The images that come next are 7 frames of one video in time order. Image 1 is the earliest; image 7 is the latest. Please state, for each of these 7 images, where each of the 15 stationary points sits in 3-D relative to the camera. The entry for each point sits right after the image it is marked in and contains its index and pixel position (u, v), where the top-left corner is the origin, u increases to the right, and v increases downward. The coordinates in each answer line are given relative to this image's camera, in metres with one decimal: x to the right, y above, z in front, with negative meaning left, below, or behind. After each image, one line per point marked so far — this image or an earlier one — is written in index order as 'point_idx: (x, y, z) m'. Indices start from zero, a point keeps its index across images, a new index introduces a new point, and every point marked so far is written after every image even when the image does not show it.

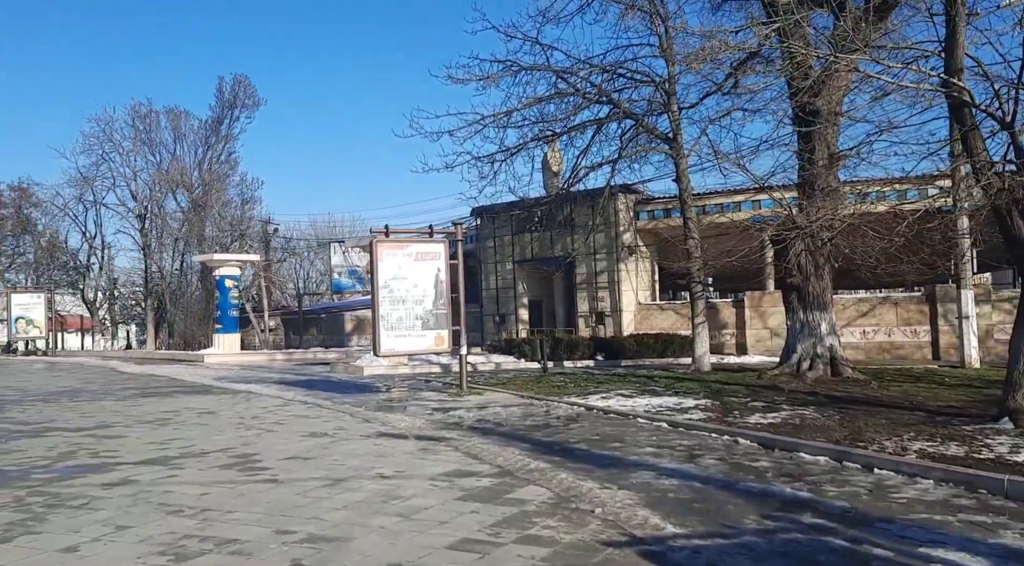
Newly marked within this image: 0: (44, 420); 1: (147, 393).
0: (-6.5, -1.9, +12.7) m
1: (-6.9, -2.1, +17.5) m
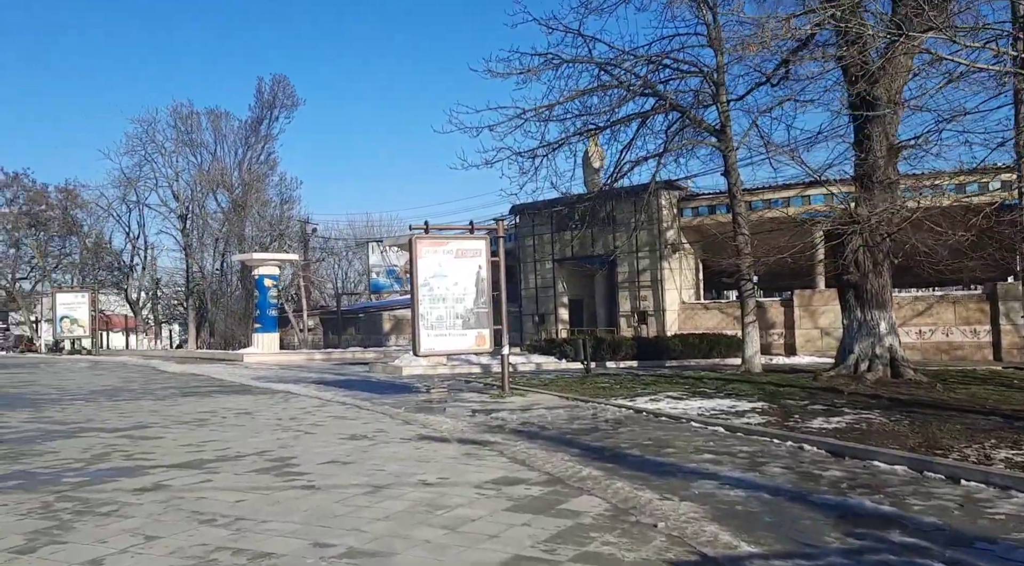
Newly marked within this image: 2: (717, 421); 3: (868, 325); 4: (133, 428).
0: (-5.9, -1.9, +12.5) m
1: (-6.1, -2.1, +17.3) m
2: (+2.4, -1.6, +10.5) m
3: (+6.2, -0.7, +15.8) m
4: (-4.8, -1.8, +11.5) m
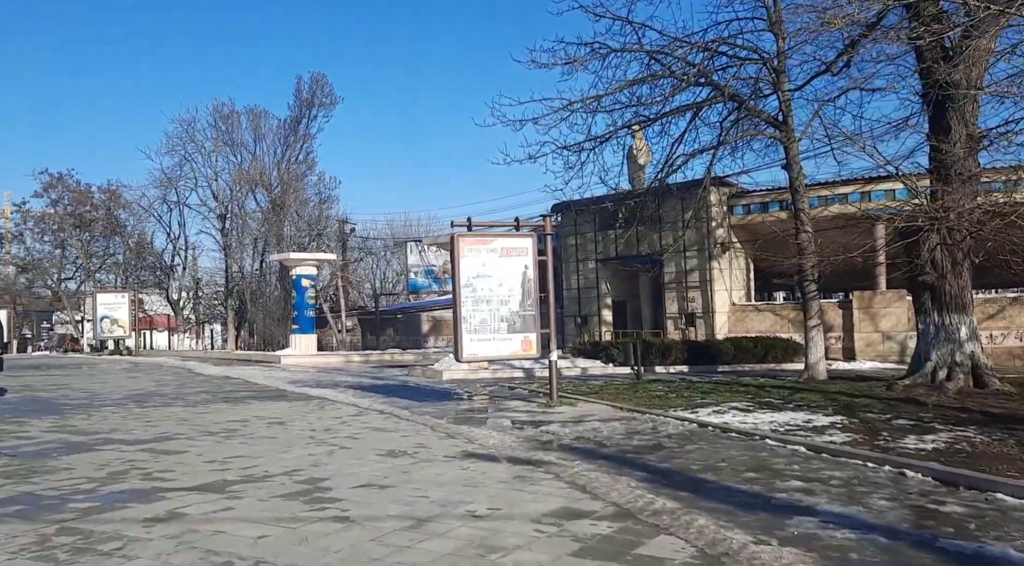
0: (-5.3, -1.9, +11.8) m
1: (-5.3, -2.1, +16.5) m
2: (+2.9, -1.6, +9.4) m
3: (+7.0, -0.7, +14.6) m
4: (-4.2, -1.9, +10.8) m
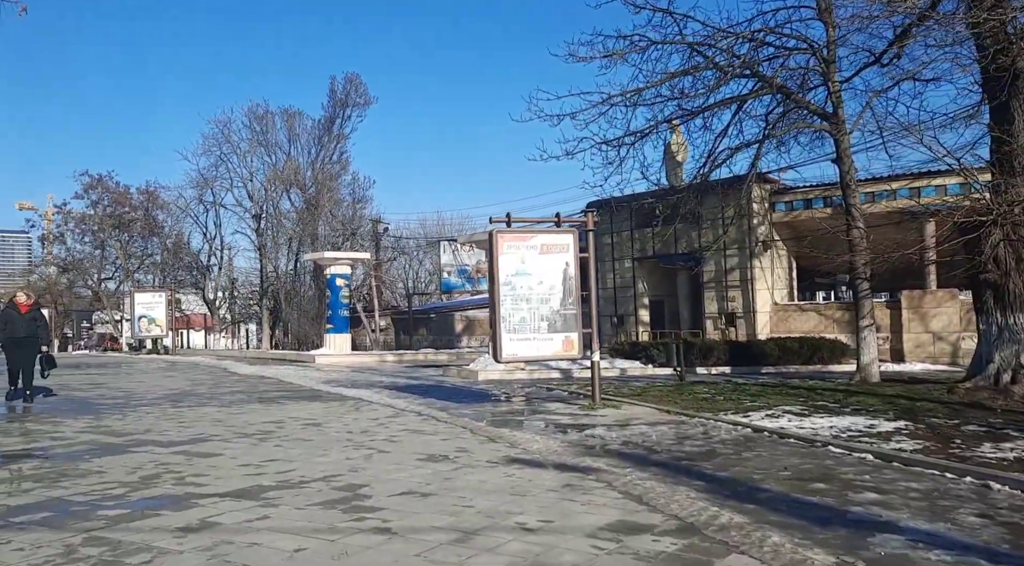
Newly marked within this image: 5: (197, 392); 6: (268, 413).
0: (-4.7, -1.9, +11.5) m
1: (-4.6, -2.1, +16.2) m
2: (+3.4, -1.6, +8.8) m
3: (+7.6, -0.7, +13.9) m
4: (-3.7, -1.8, +10.4) m
5: (-6.2, -2.1, +17.8) m
6: (-3.7, -2.0, +13.7) m
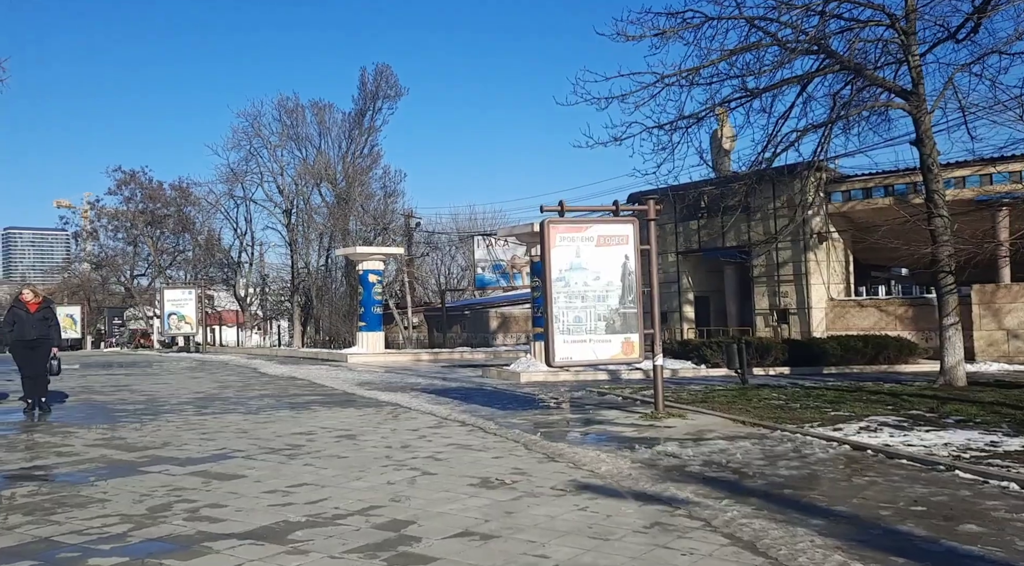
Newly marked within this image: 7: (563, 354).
0: (-4.1, -1.8, +10.3) m
1: (-3.8, -2.0, +15.1) m
2: (+4.0, -1.5, +7.4) m
3: (+8.3, -0.6, +12.3) m
4: (-3.1, -1.8, +9.3) m
5: (-5.3, -2.1, +16.7) m
6: (-2.9, -1.9, +12.5) m
7: (+0.7, -0.9, +12.0) m
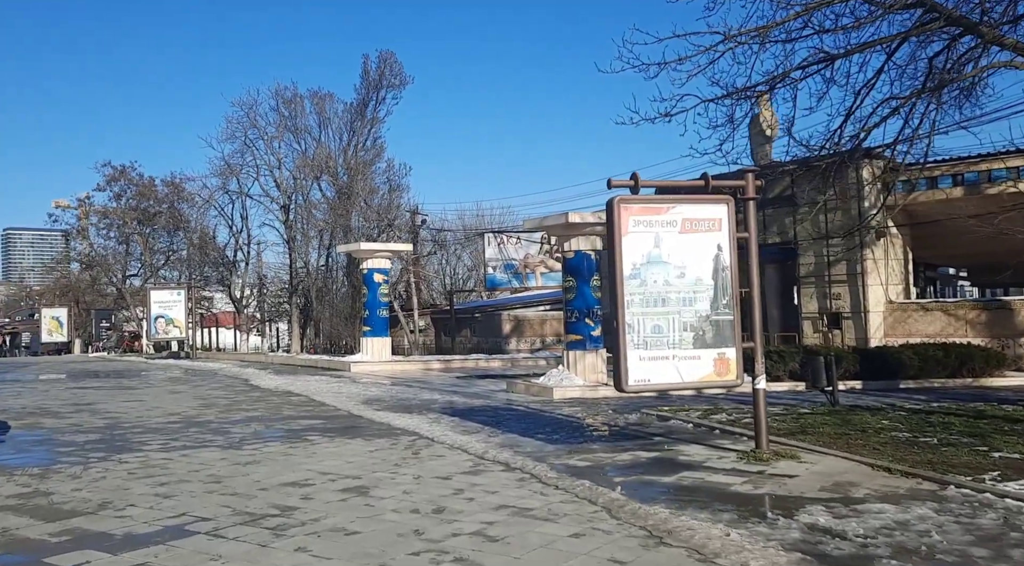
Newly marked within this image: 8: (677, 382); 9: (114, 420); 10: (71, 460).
0: (-3.5, -1.8, +7.5) m
1: (-3.2, -2.0, +12.2) m
2: (+4.5, -1.5, +4.6) m
3: (+8.9, -0.6, +9.4) m
4: (-2.5, -1.8, +6.4) m
5: (-4.7, -2.1, +13.8) m
6: (-2.4, -1.9, +9.7) m
7: (+1.3, -0.9, +9.1) m
8: (+1.7, -1.0, +9.2) m
9: (-6.0, -2.0, +13.7) m
10: (-4.7, -1.9, +9.7) m
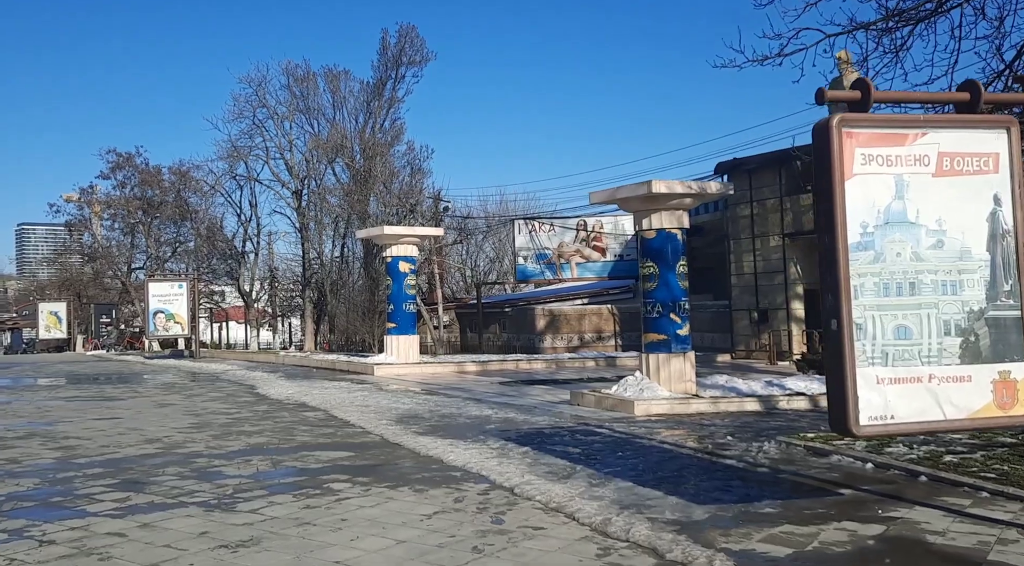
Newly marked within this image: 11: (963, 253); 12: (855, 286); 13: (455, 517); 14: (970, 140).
0: (-2.5, -1.7, +4.0) m
1: (-2.2, -1.8, +8.7) m
2: (+5.4, -1.4, +1.0) m
3: (+9.9, -0.4, +5.8) m
4: (-1.6, -1.6, +2.9) m
5: (-3.7, -1.9, +10.4) m
6: (-1.4, -1.7, +6.2) m
7: (+2.2, -0.8, +5.6) m
8: (+2.6, -0.8, +5.6) m
9: (-5.0, -1.9, +10.2) m
10: (-3.8, -1.7, +6.2) m
11: (+2.8, +0.2, +5.7) m
12: (+2.1, 0.0, +5.6) m
13: (-0.4, -1.7, +6.8) m
14: (+2.9, +0.9, +5.8) m
